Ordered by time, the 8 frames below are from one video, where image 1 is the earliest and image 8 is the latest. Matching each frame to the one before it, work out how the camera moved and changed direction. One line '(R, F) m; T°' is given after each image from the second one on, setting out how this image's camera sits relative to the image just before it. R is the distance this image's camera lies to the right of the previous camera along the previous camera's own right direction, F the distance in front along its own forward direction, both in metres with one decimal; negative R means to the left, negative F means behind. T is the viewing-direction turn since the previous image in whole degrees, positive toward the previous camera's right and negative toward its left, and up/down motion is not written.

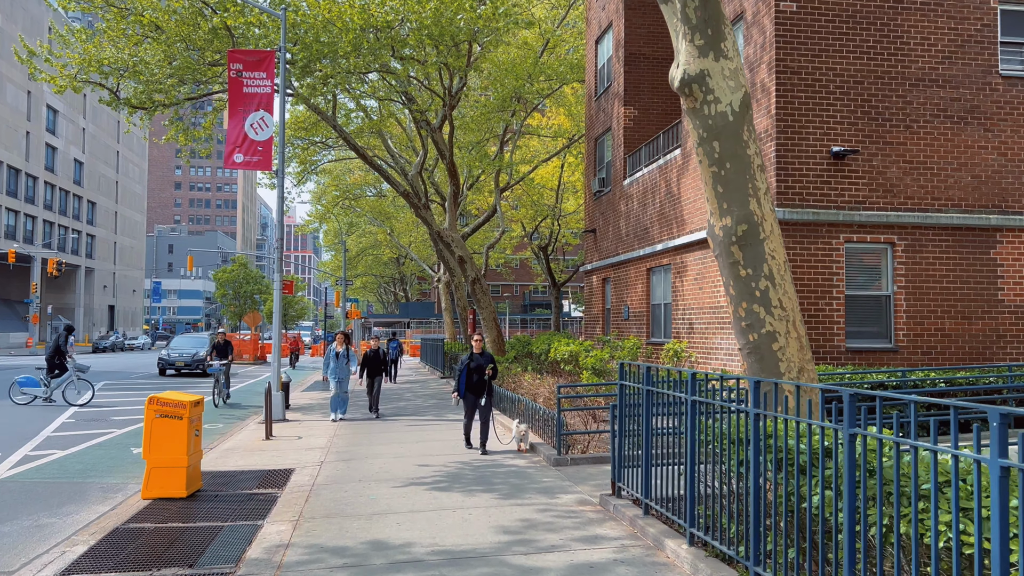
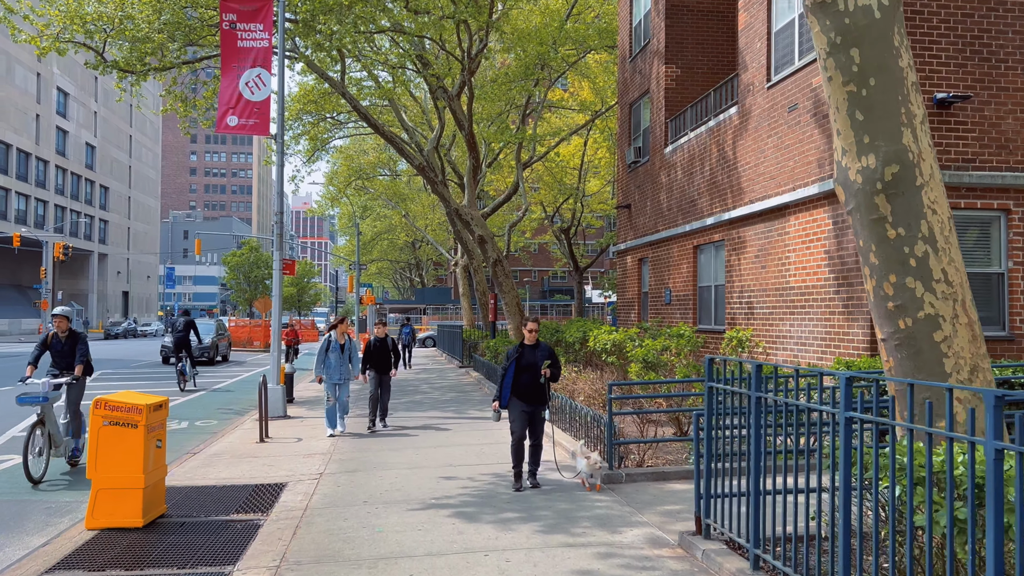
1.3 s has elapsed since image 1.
(-0.2, +1.8) m; -1°
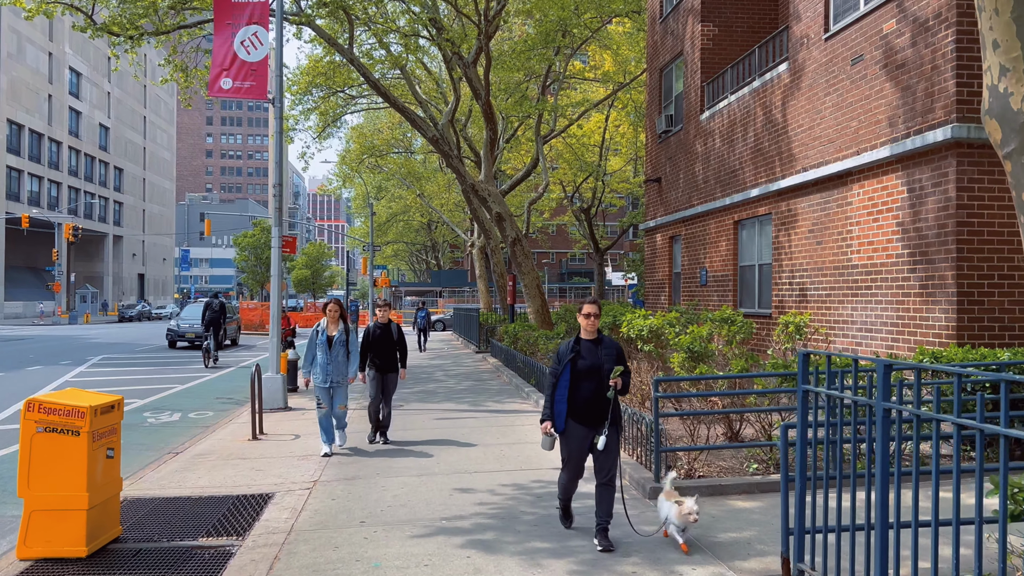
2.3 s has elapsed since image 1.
(-0.1, +1.2) m; -1°
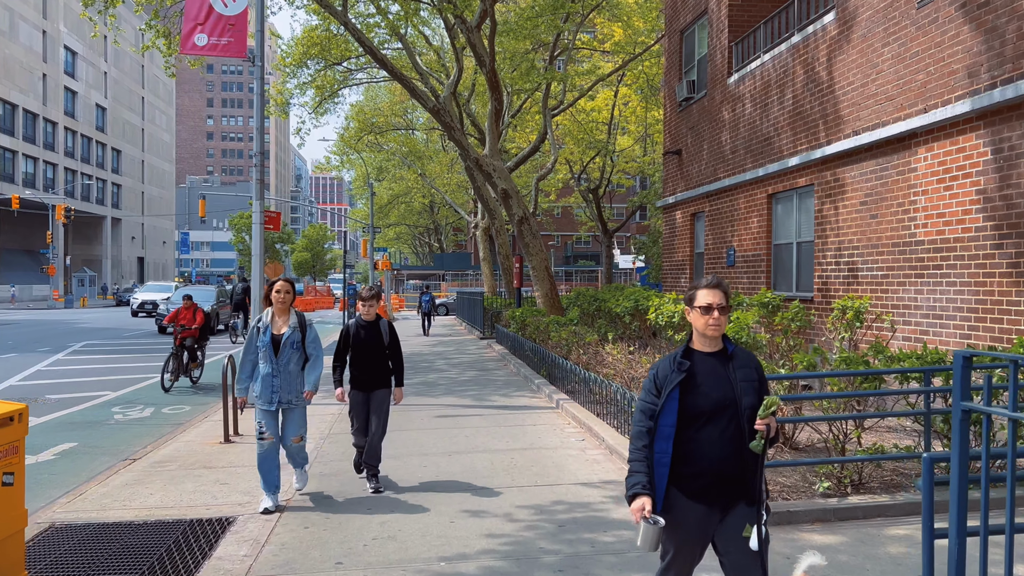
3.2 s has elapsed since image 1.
(-0.1, +1.3) m; 0°
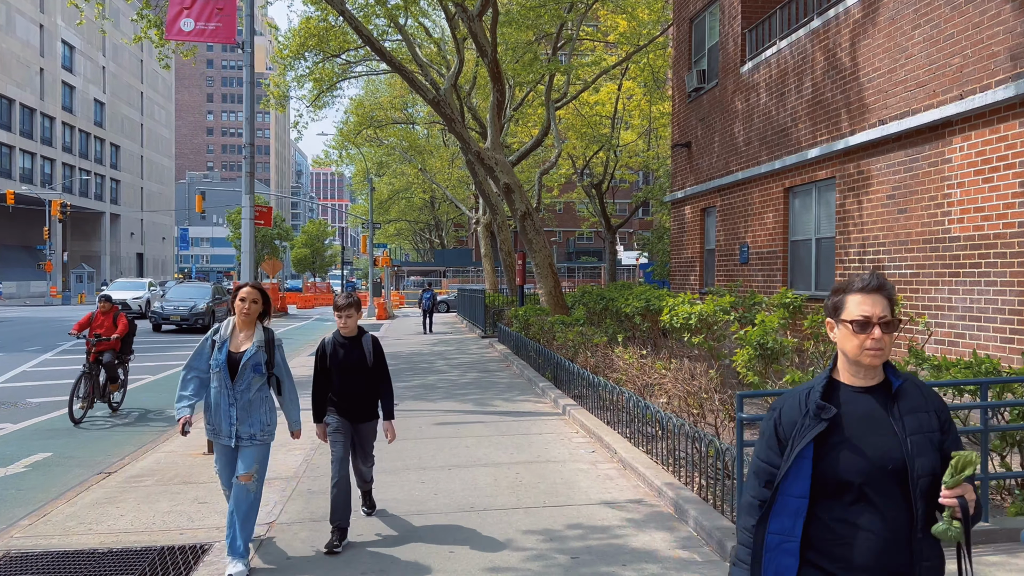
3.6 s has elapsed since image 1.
(0.0, +0.6) m; 0°
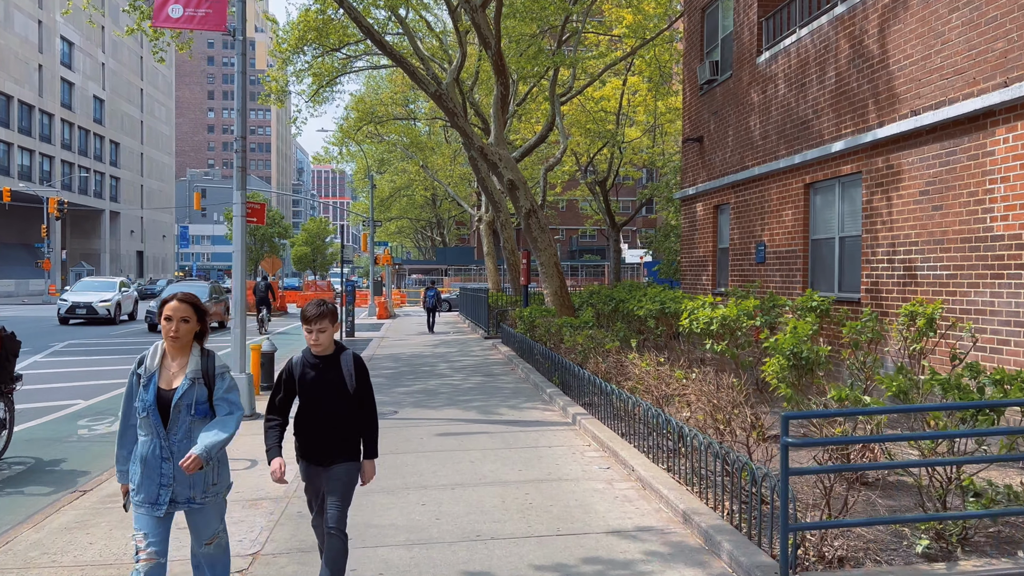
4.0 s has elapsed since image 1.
(-0.1, +0.5) m; 0°
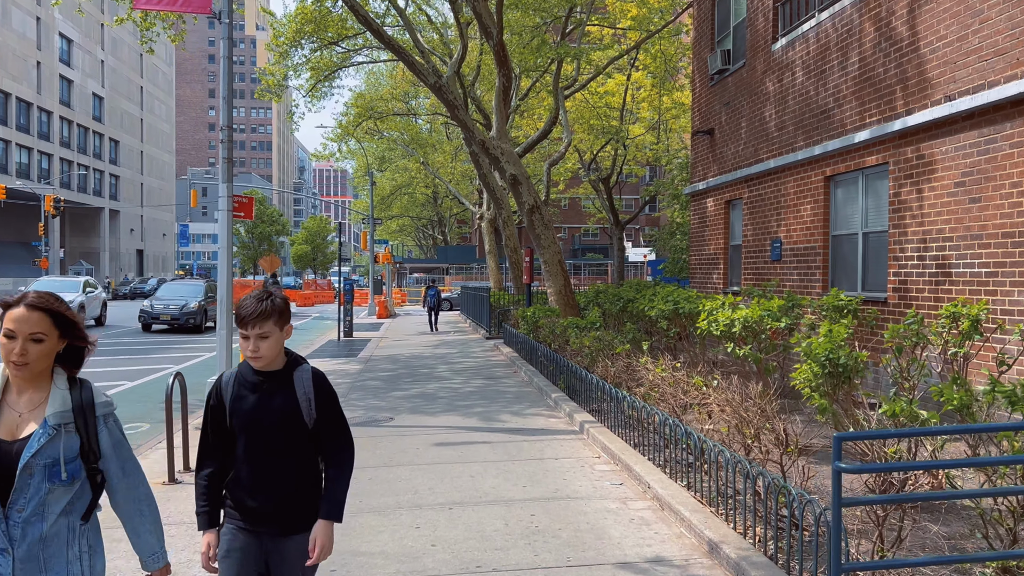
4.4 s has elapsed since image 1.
(0.0, +0.6) m; 0°
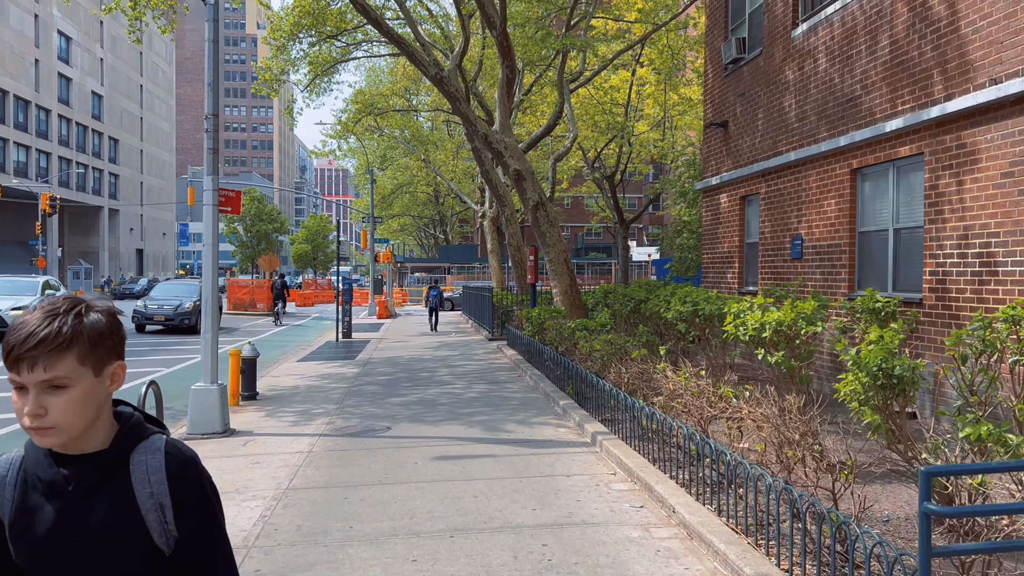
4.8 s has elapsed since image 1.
(0.0, +0.6) m; 0°
